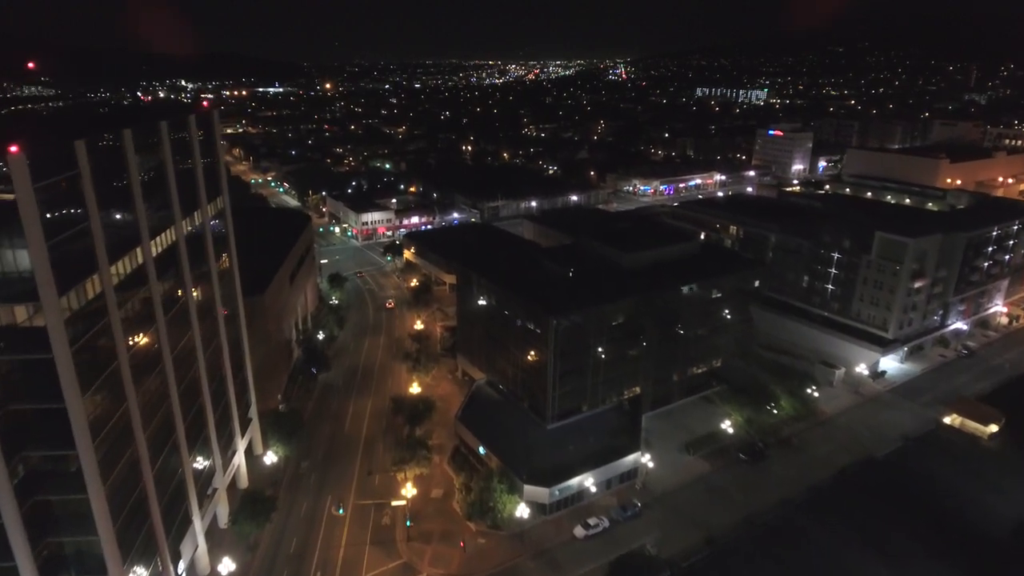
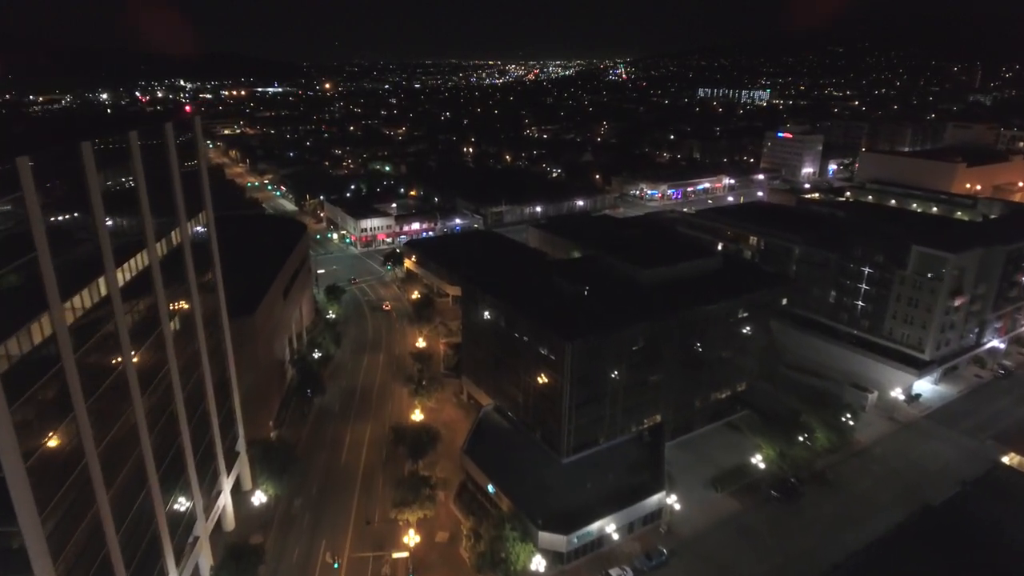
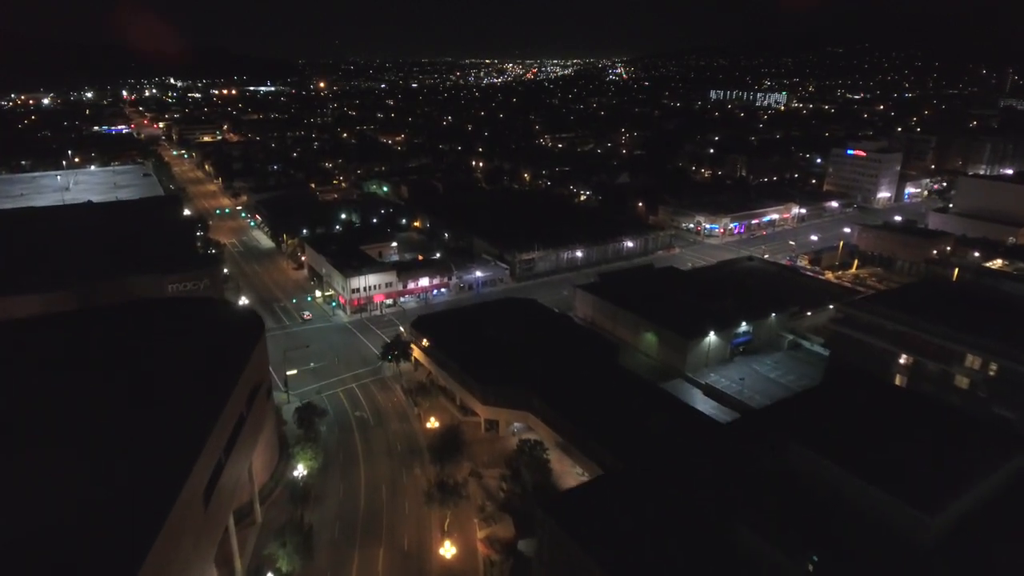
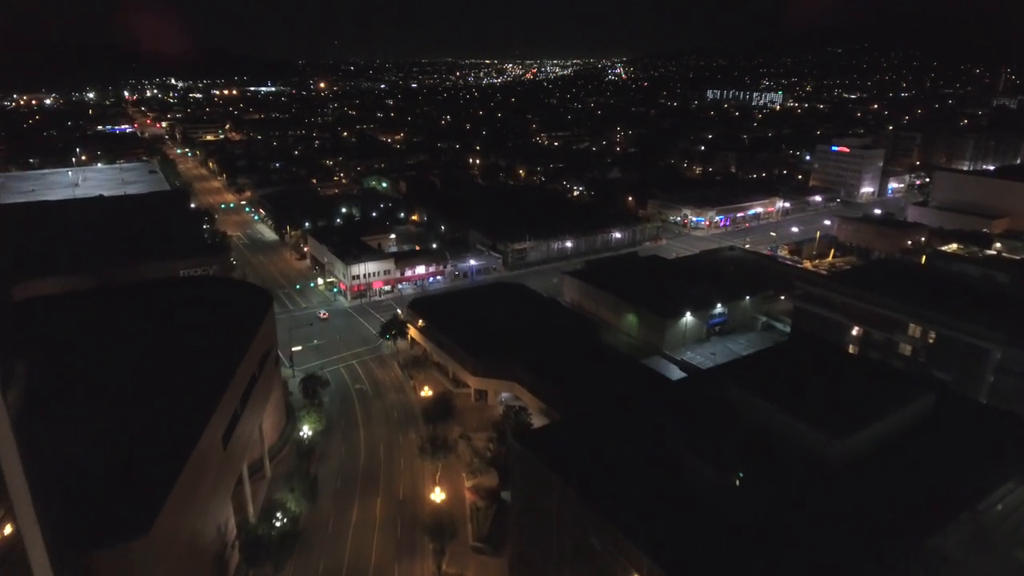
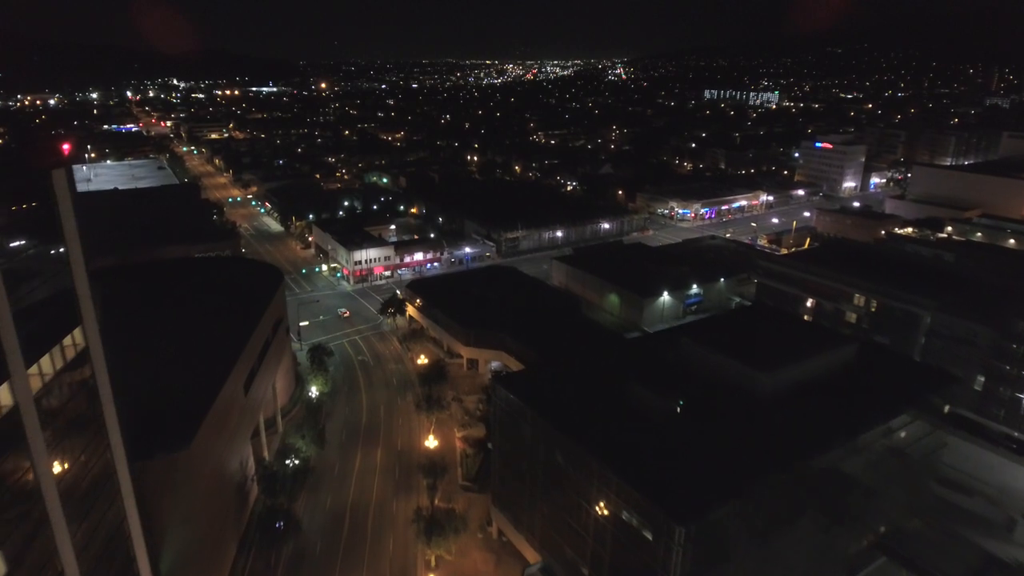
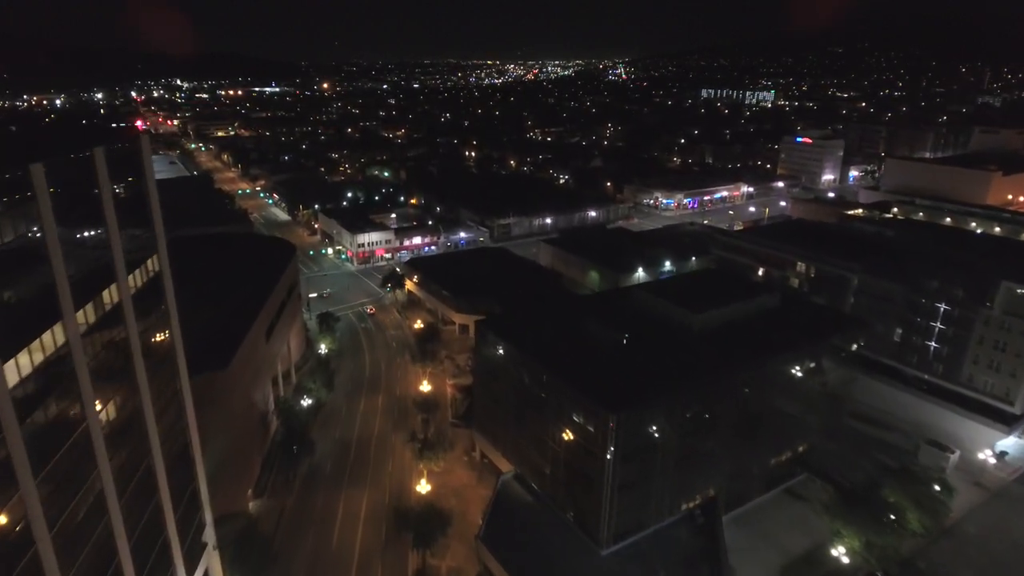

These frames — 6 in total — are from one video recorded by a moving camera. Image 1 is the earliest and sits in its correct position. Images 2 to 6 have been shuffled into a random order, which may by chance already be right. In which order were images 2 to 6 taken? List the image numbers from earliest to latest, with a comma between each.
2, 6, 5, 4, 3
